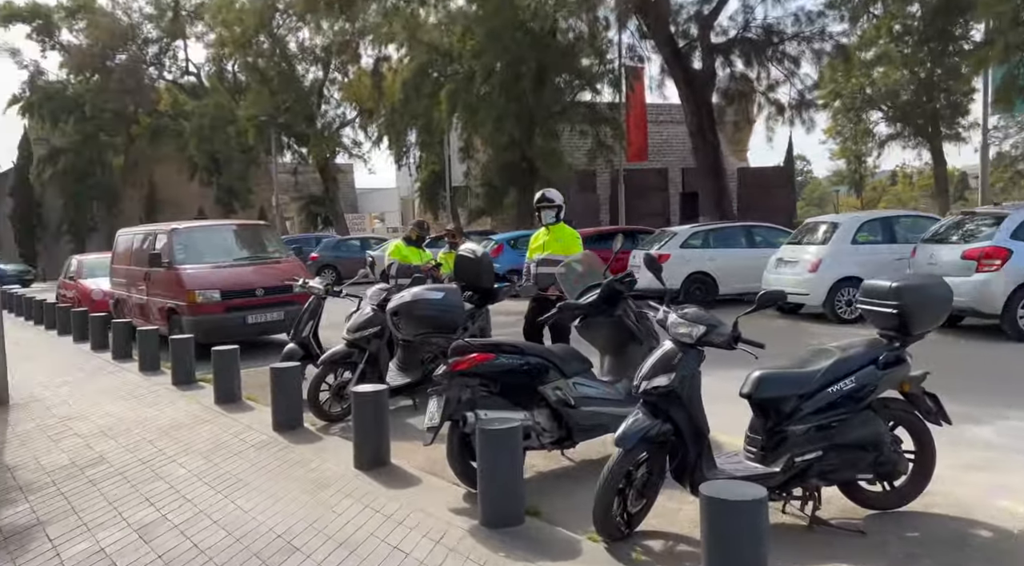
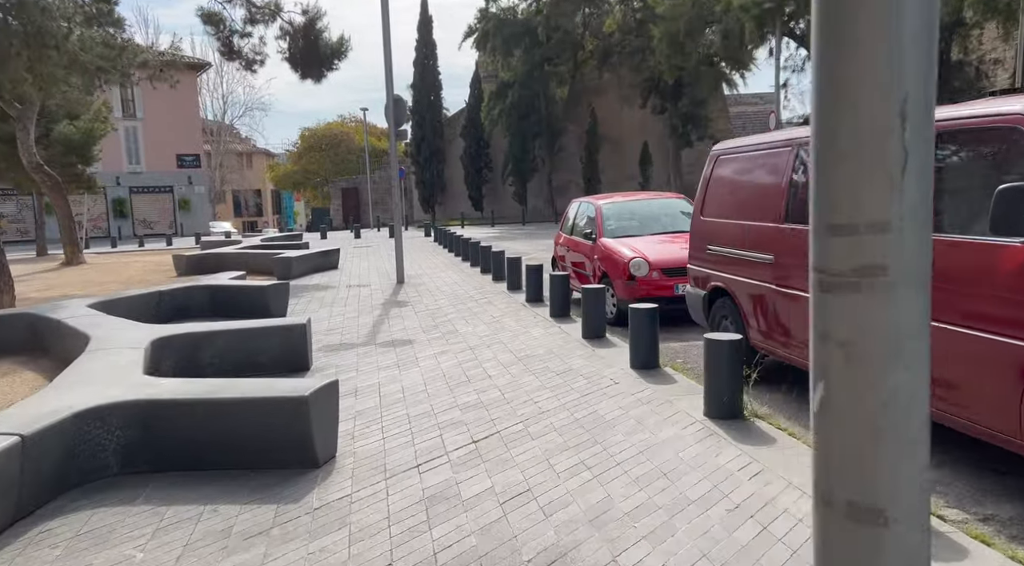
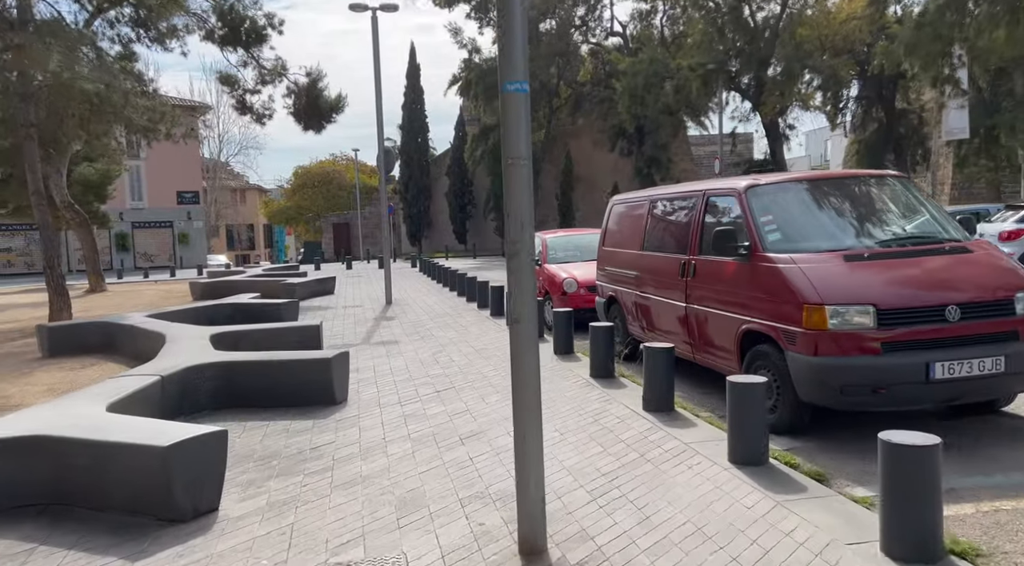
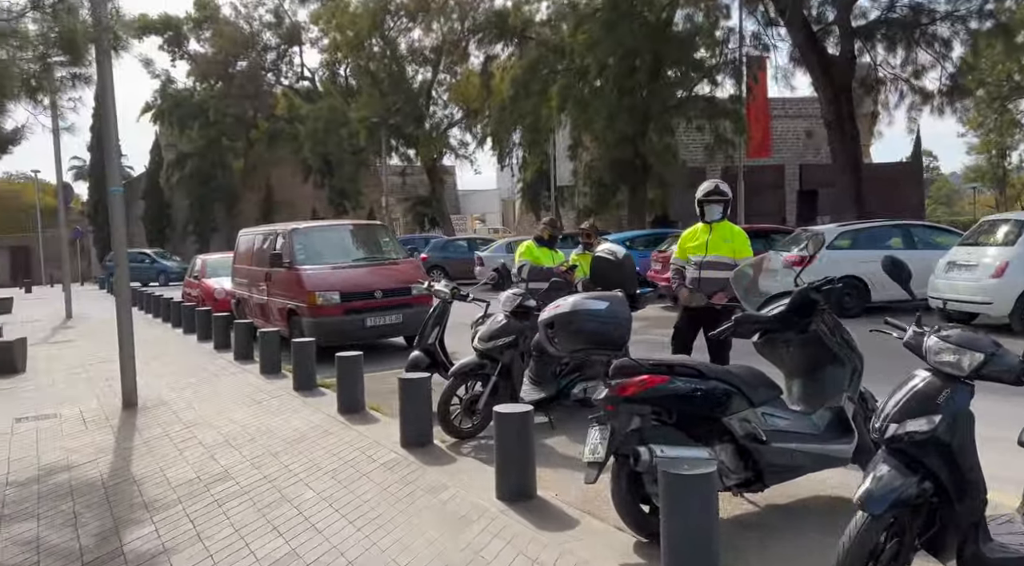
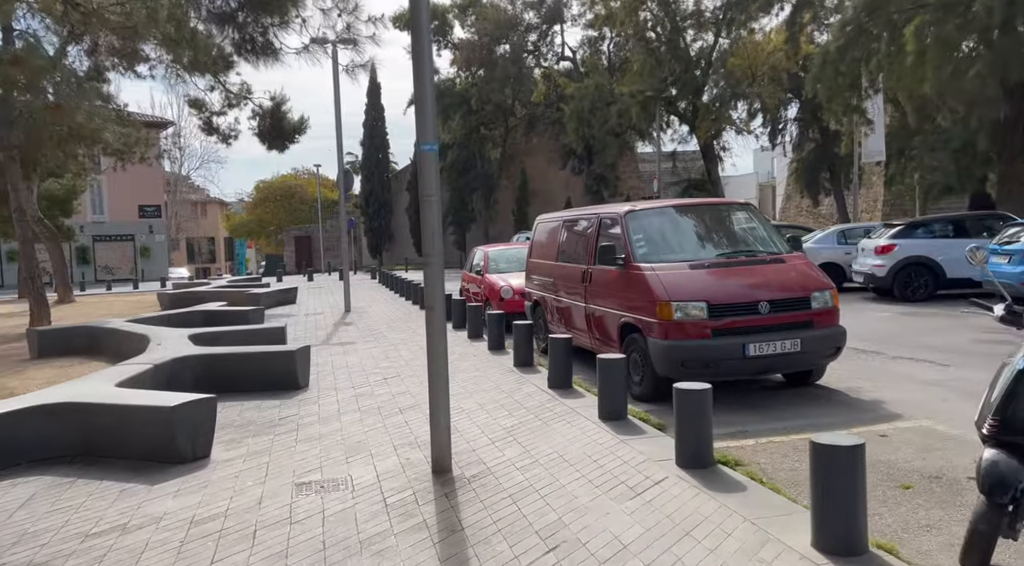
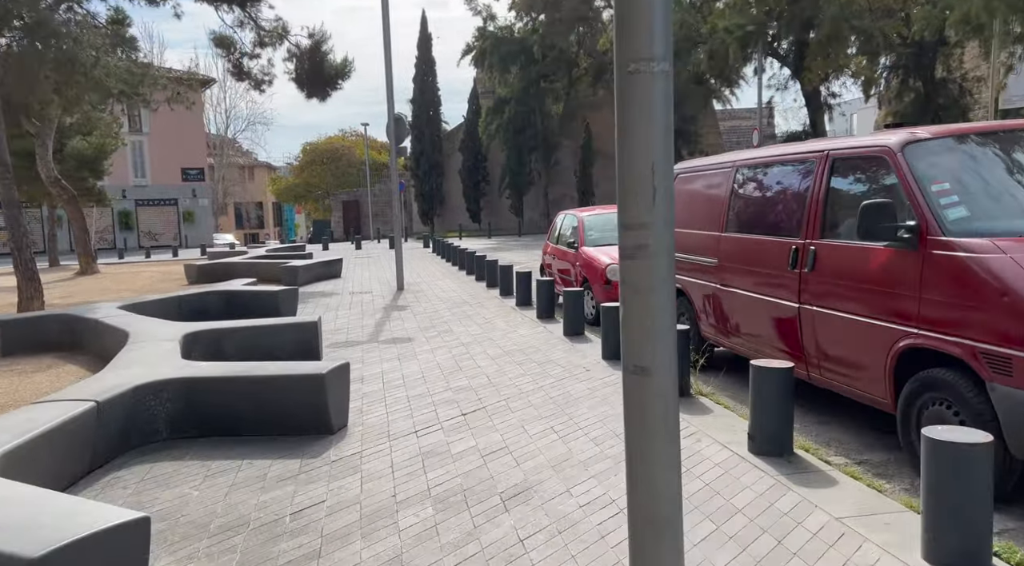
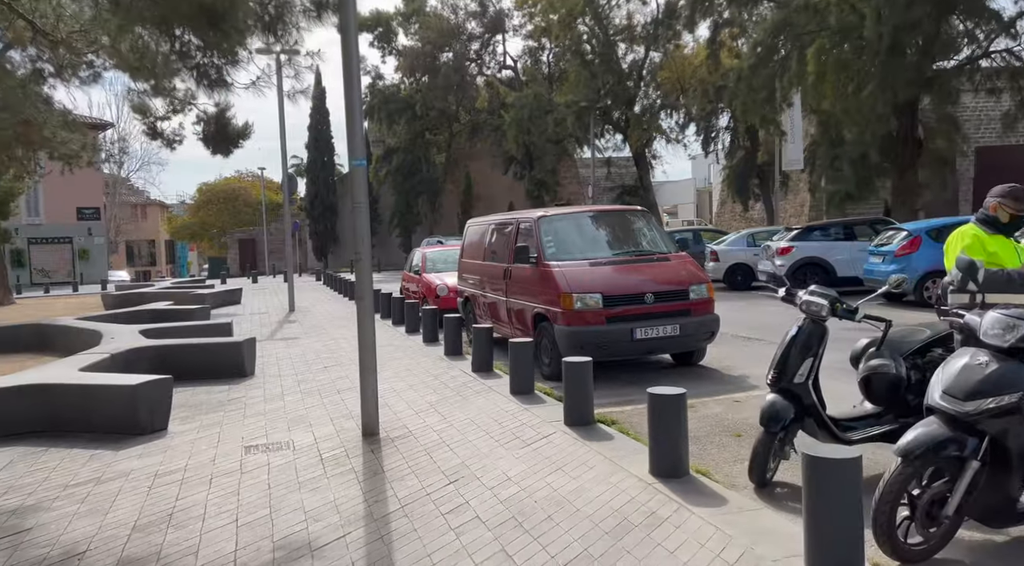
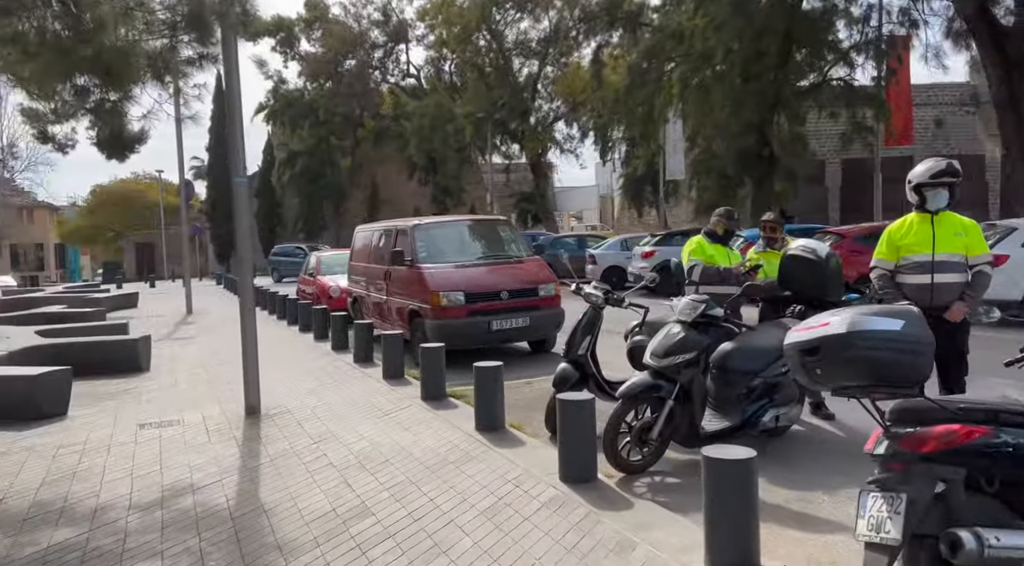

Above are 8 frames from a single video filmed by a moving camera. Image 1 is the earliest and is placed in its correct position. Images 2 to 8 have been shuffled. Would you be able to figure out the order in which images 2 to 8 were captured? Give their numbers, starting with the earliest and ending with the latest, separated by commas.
4, 8, 7, 5, 3, 6, 2
